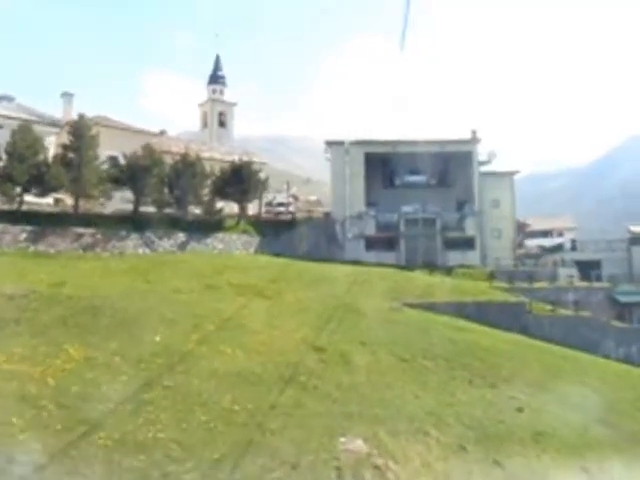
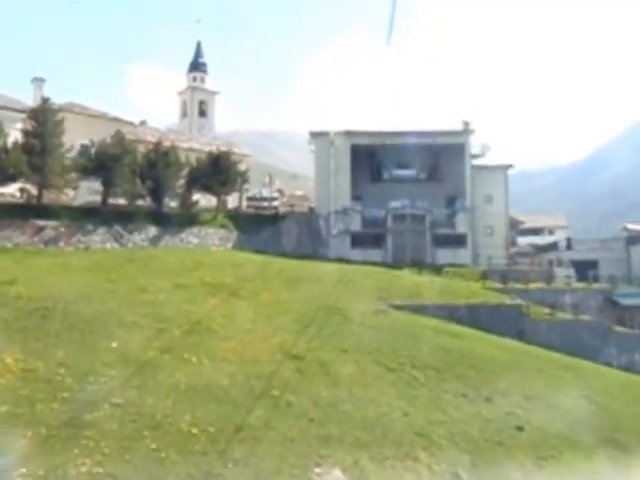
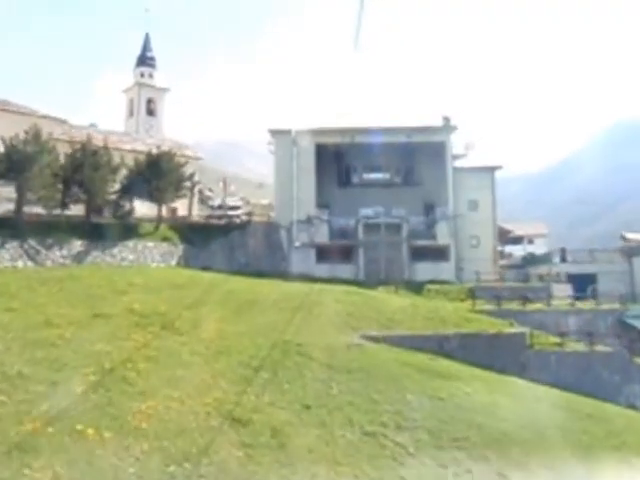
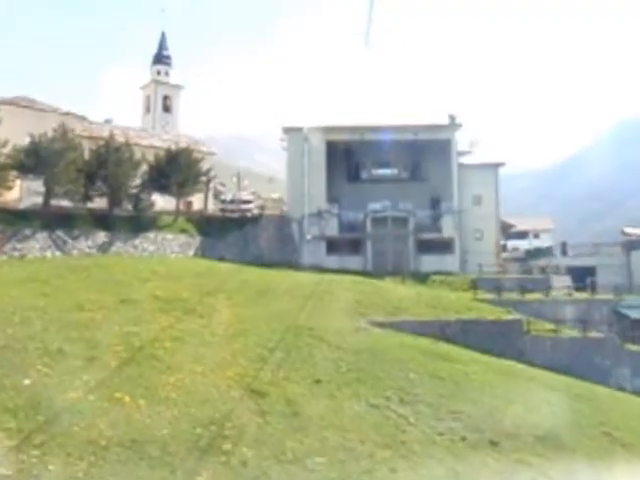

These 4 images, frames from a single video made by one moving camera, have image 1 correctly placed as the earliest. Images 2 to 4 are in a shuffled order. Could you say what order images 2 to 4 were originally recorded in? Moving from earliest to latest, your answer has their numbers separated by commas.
2, 4, 3
